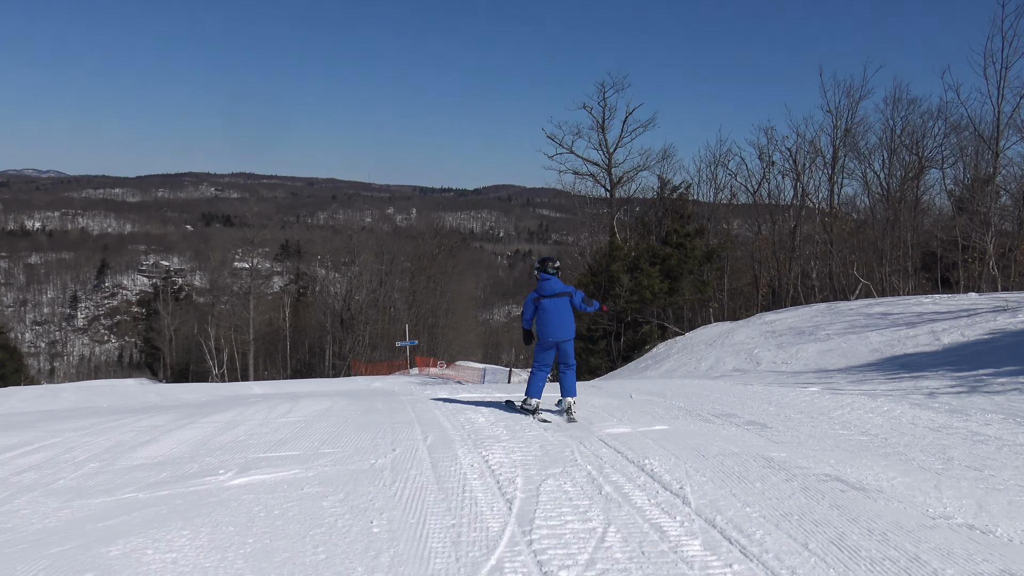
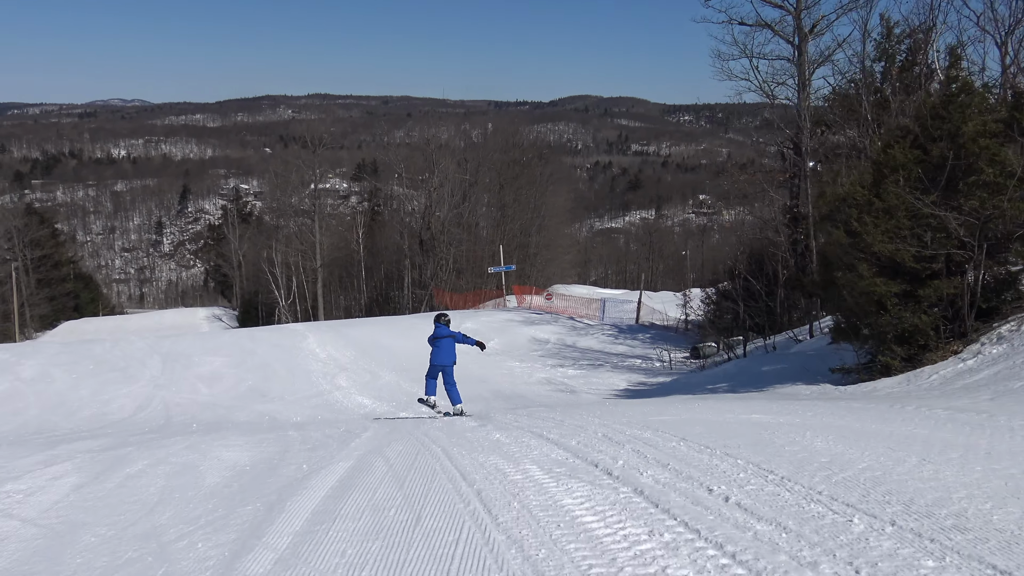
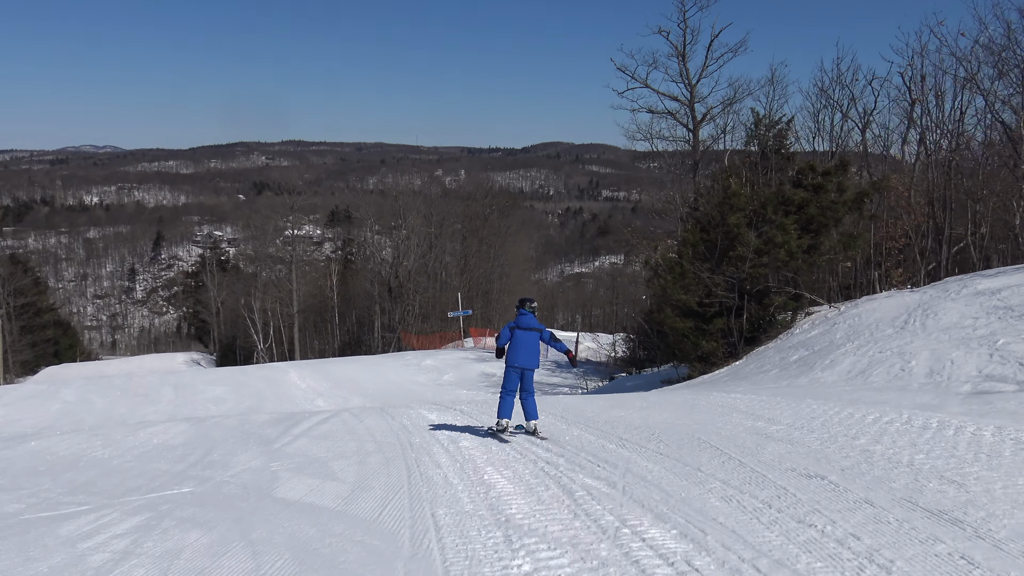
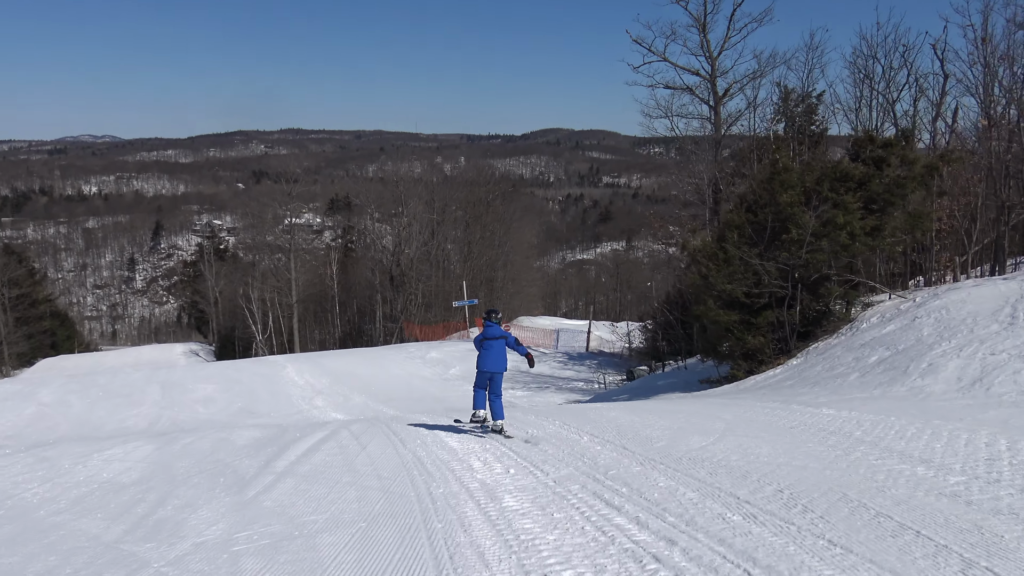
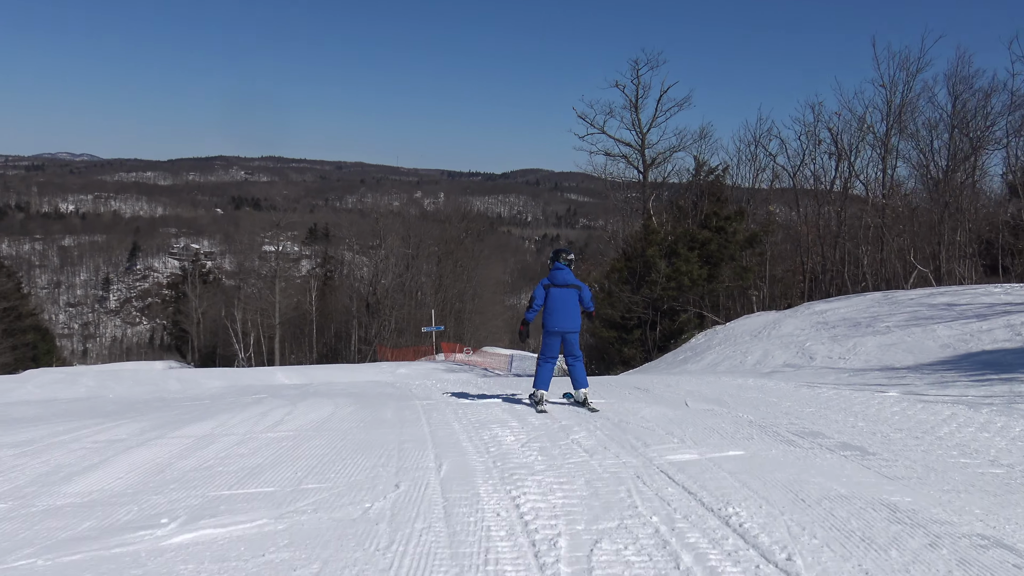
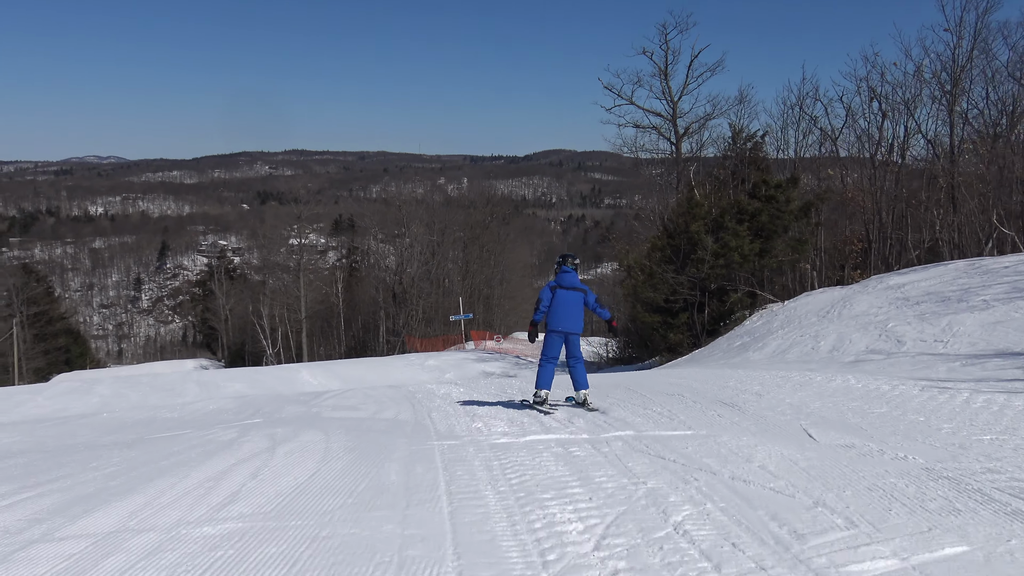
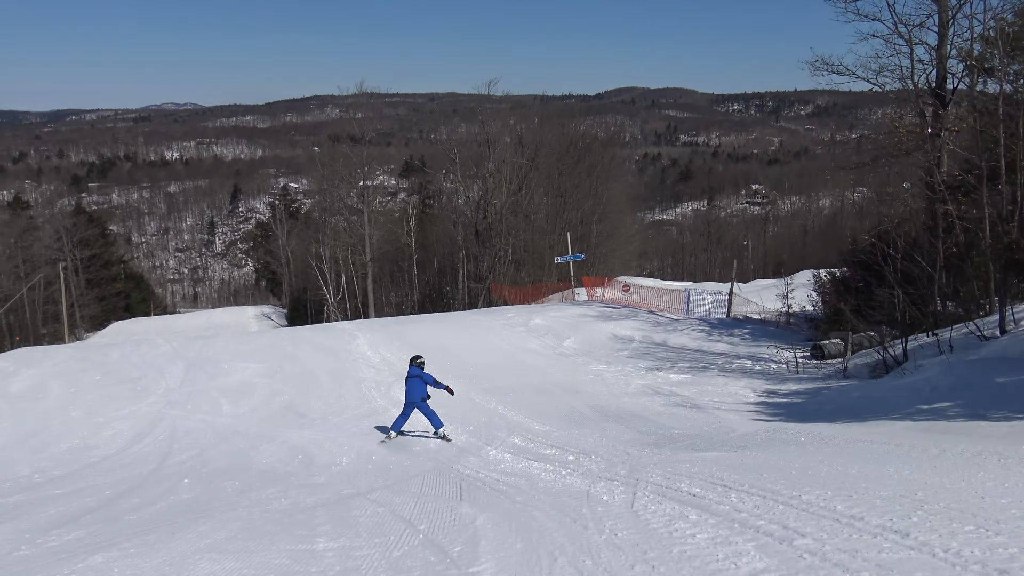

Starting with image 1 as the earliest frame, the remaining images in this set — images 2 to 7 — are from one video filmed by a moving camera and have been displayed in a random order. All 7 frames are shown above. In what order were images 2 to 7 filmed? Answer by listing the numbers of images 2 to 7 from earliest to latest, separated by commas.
5, 6, 3, 4, 2, 7
